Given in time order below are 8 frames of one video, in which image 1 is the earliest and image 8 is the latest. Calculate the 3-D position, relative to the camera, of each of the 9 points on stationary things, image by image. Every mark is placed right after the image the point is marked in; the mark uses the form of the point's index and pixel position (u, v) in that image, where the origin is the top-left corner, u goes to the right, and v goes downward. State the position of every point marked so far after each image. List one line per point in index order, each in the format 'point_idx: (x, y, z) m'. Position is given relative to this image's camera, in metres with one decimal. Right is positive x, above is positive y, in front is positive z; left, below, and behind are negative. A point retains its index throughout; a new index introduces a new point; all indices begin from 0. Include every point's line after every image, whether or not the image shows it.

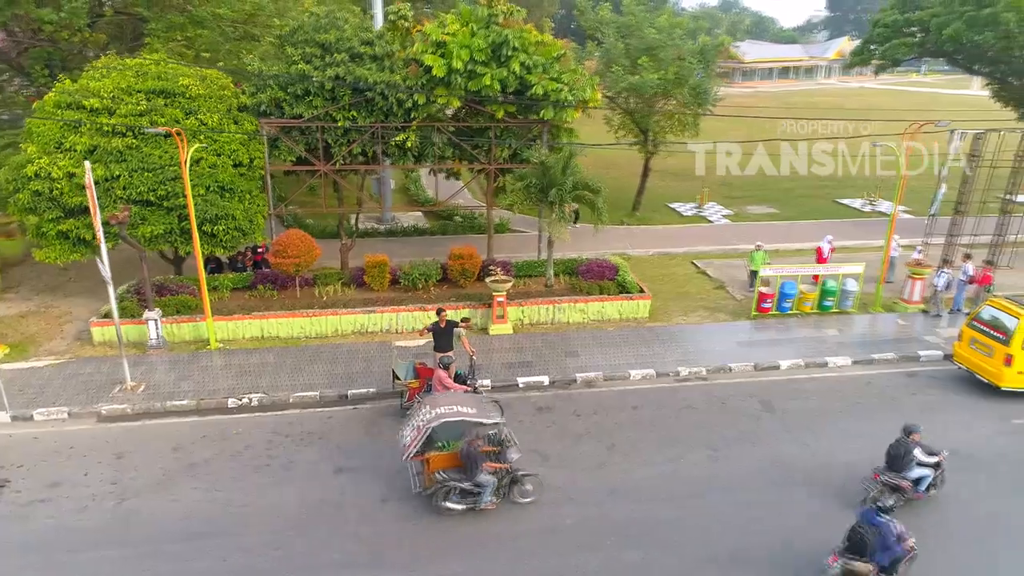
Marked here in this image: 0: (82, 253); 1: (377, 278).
0: (-7.8, +0.7, +13.0) m
1: (-2.6, +0.2, +14.0) m
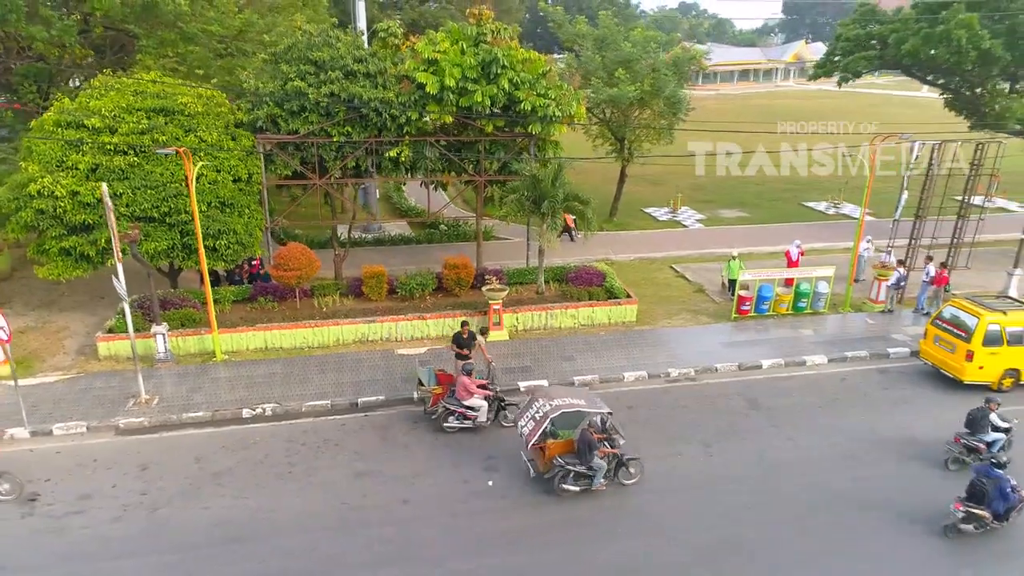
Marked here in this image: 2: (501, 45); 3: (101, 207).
0: (-7.9, +0.4, +13.2) m
1: (-2.7, 0.0, +14.4) m
2: (-0.2, +5.0, +15.0) m
3: (-7.3, +1.4, +12.9) m
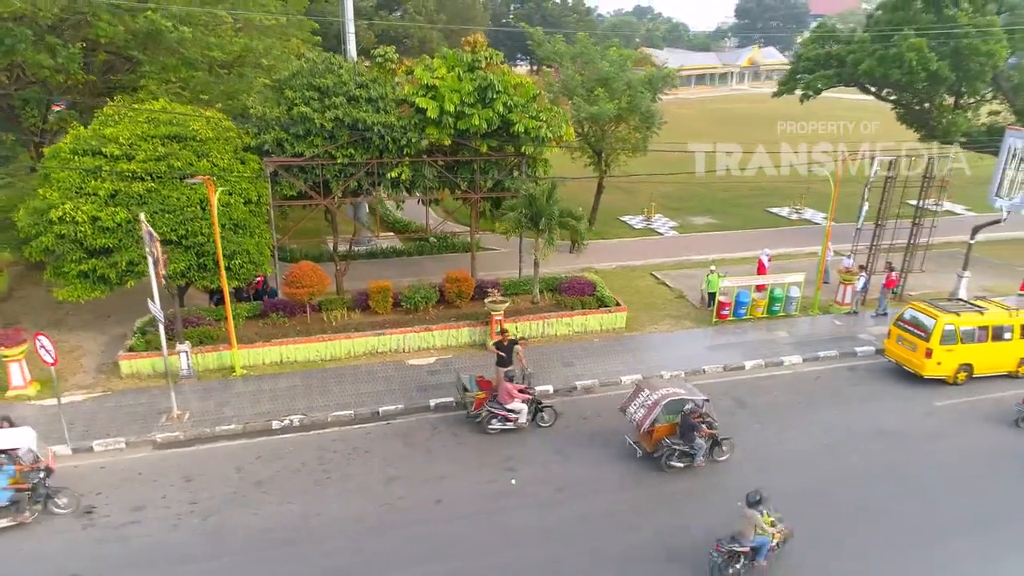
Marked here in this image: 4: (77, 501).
0: (-7.8, 0.0, +13.8) m
1: (-2.8, -0.3, +15.2) m
2: (-0.4, +4.8, +16.0) m
3: (-7.3, +1.0, +13.4) m
4: (-5.9, -2.9, +9.8) m
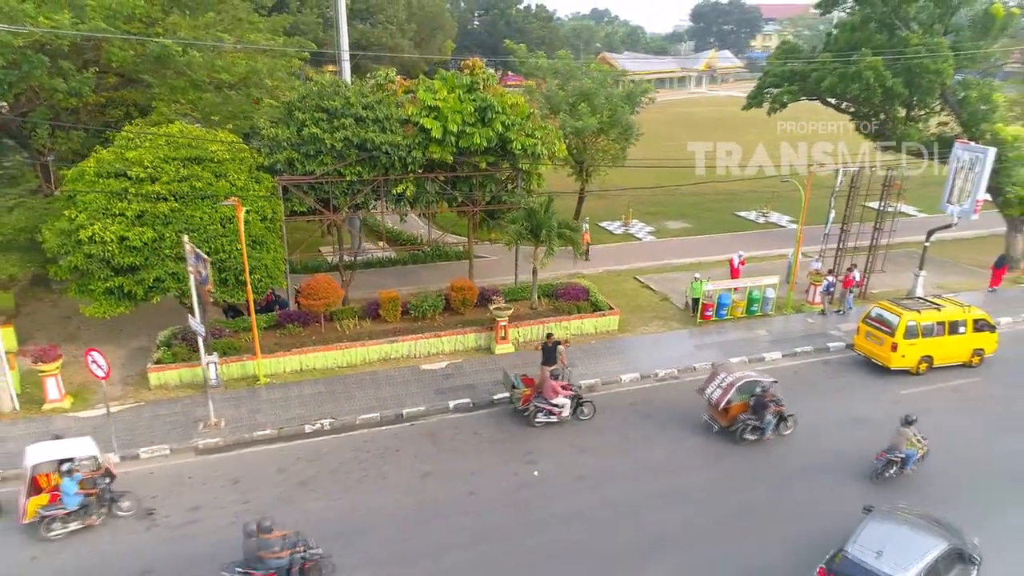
0: (-7.7, -0.3, +14.4) m
1: (-2.7, -0.5, +16.2) m
2: (-0.5, +4.6, +17.0) m
3: (-7.2, +0.7, +14.1) m
4: (-5.5, -3.2, +10.5) m
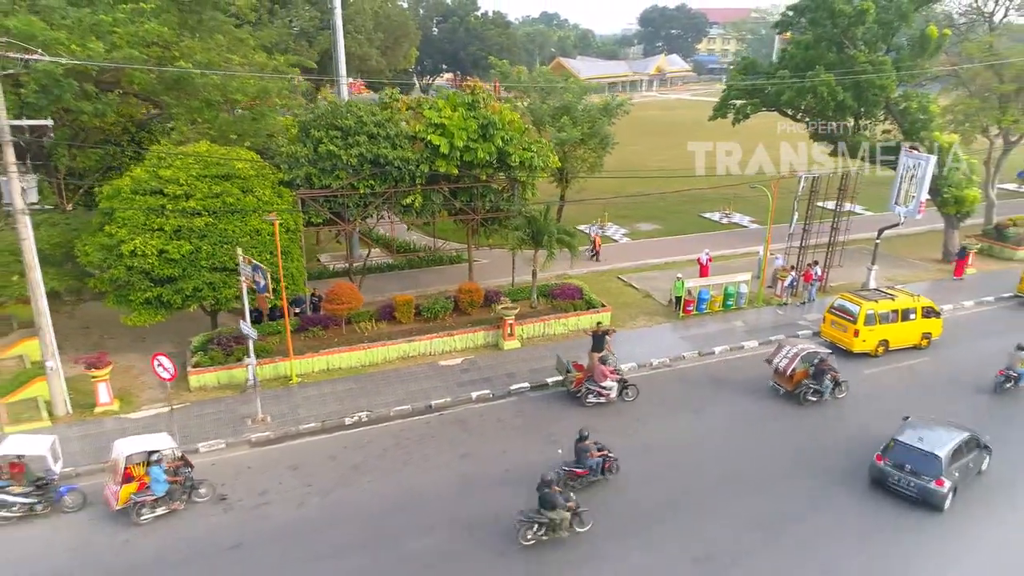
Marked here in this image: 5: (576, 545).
0: (-7.5, -0.6, +15.5) m
1: (-2.6, -0.6, +17.5) m
2: (-0.5, +4.6, +18.6) m
3: (-6.9, +0.5, +15.2) m
4: (-4.9, -3.3, +11.7) m
5: (+1.0, -3.9, +10.8) m
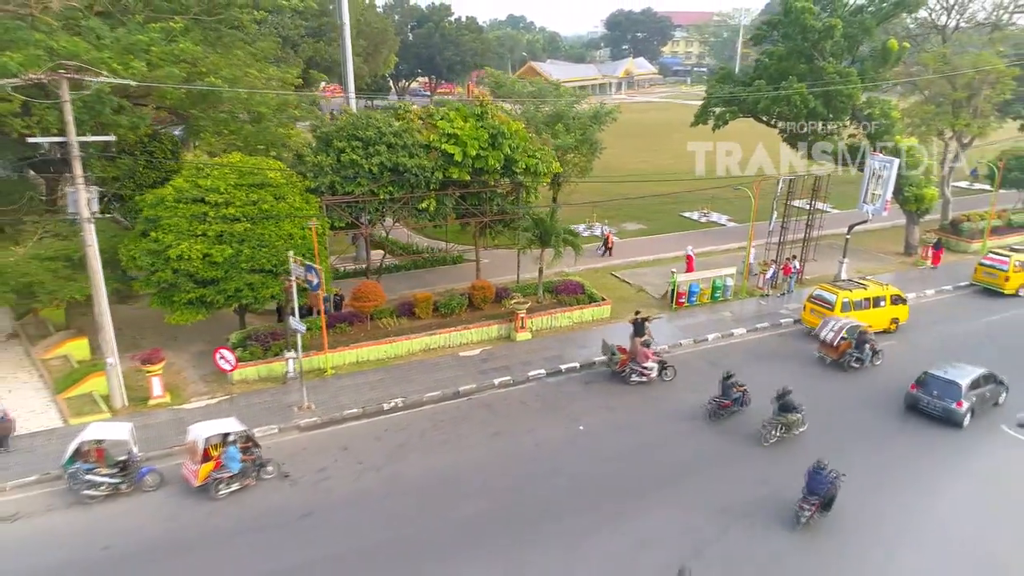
0: (-7.1, -0.6, +16.6) m
1: (-2.3, -0.5, +19.0) m
2: (-0.4, +4.7, +20.1) m
3: (-6.5, +0.5, +16.4) m
4: (-4.3, -3.3, +13.0) m
5: (+1.6, -3.7, +12.3) m
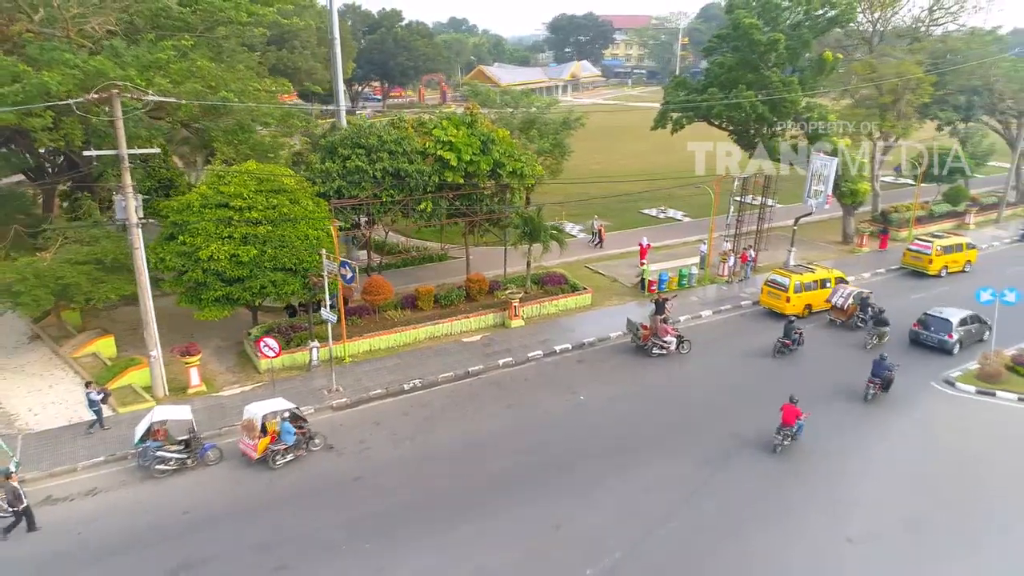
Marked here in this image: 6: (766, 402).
0: (-7.0, -0.5, +18.1) m
1: (-2.5, -0.4, +20.8) m
2: (-0.8, +4.9, +22.0) m
3: (-6.5, +0.6, +17.9) m
4: (-3.9, -3.2, +14.7) m
5: (+2.1, -3.4, +14.5) m
6: (+5.9, -2.6, +16.7) m
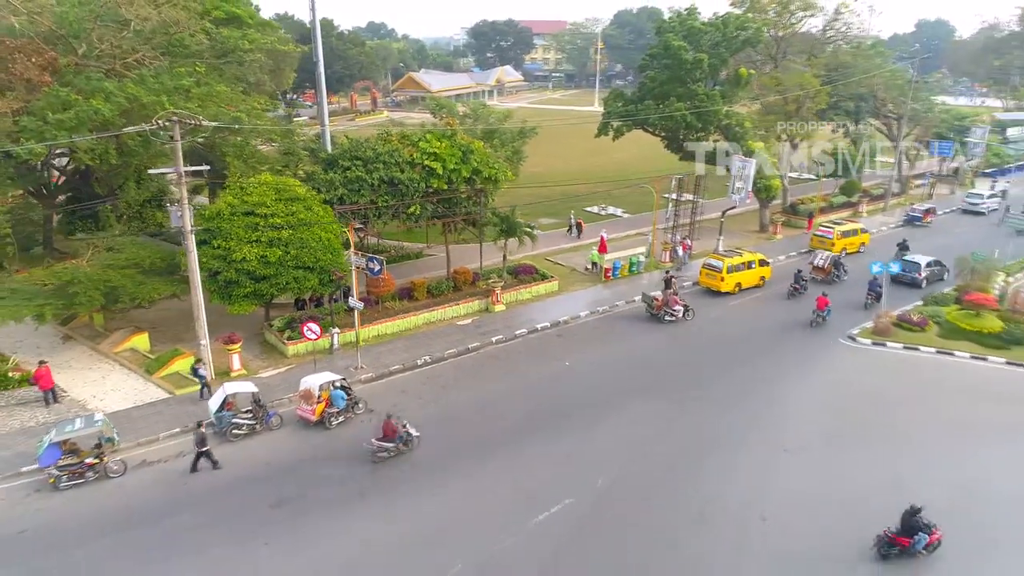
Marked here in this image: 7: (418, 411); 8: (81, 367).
0: (-7.3, -0.5, +20.7) m
1: (-3.0, -0.1, +23.9) m
2: (-1.7, +5.2, +25.3) m
3: (-6.8, +0.7, +20.6) m
4: (-3.7, -2.9, +17.7) m
5: (+2.3, -3.0, +18.1) m
6: (+5.8, -2.1, +20.8) m
7: (-2.4, -3.1, +17.7) m
8: (-11.8, -2.2, +19.8) m
